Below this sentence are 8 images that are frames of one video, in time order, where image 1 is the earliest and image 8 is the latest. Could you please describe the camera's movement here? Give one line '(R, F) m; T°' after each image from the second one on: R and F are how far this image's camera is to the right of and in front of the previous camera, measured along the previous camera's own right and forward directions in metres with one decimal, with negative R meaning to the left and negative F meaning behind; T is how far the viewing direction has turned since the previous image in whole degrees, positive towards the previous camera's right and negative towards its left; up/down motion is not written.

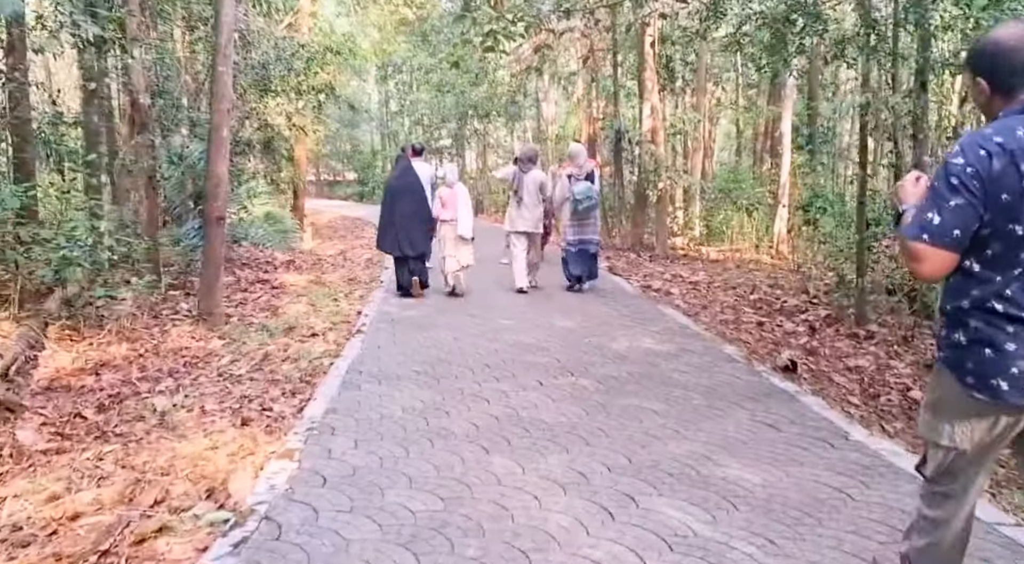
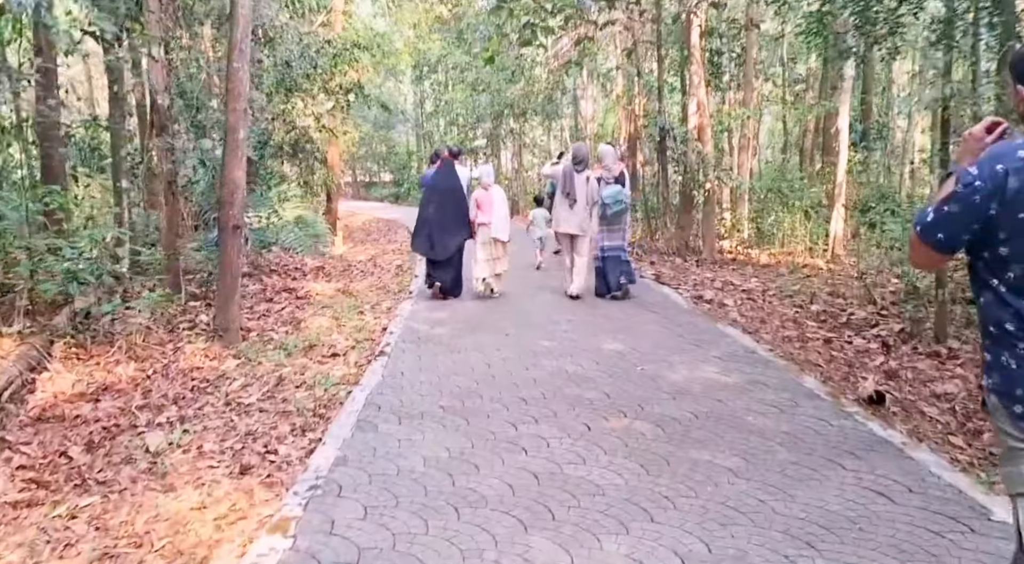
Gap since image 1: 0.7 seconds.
(0.0, +0.8) m; -3°
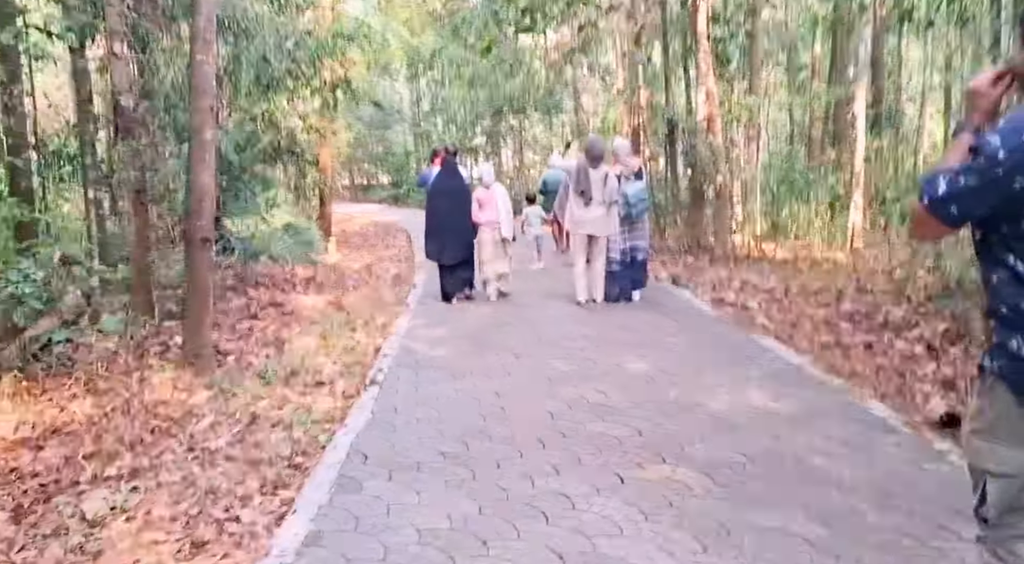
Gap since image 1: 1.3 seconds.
(0.0, +0.8) m; 0°
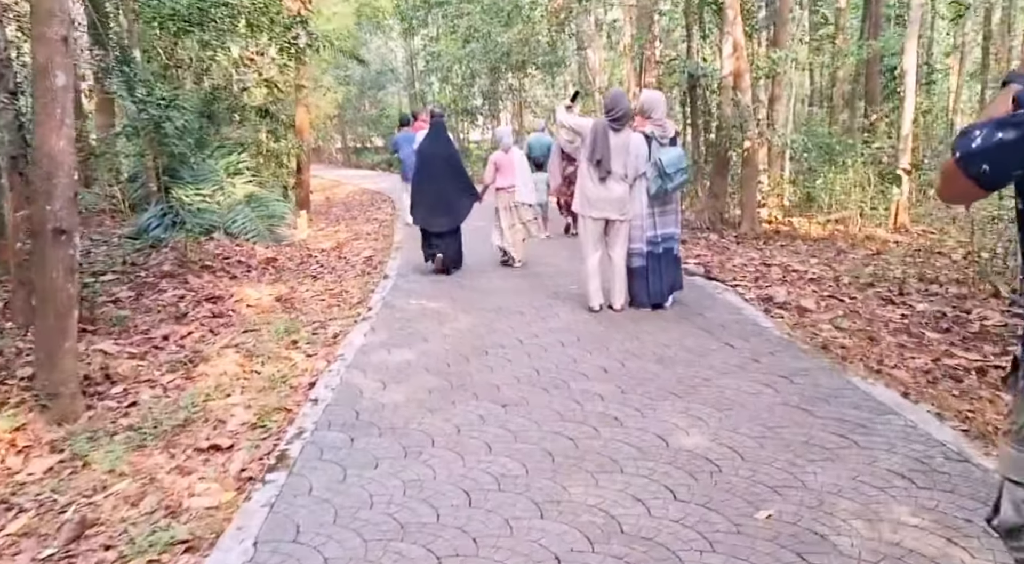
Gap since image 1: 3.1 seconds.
(+0.1, +2.0) m; 0°
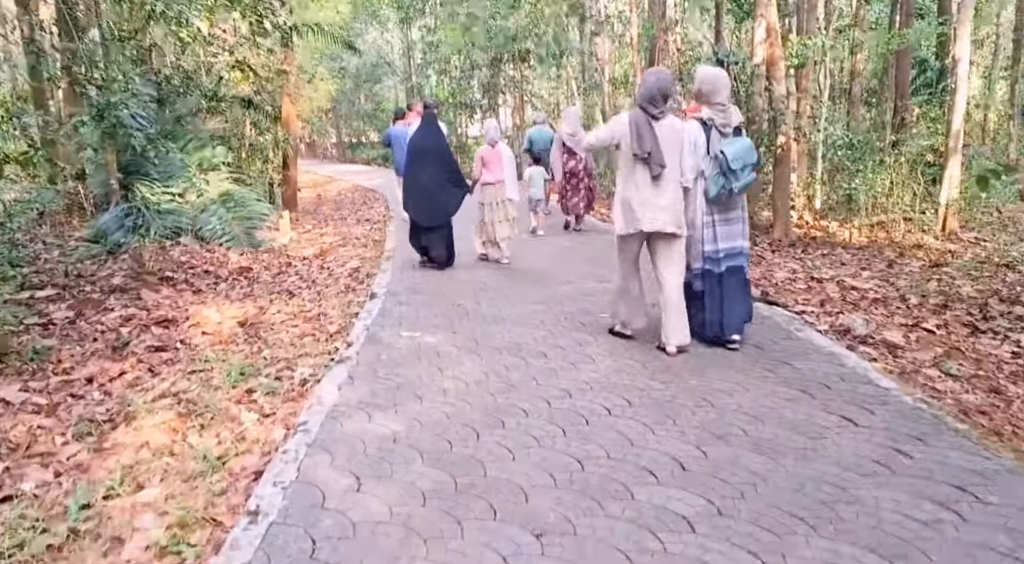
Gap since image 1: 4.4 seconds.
(-0.1, +1.5) m; 0°
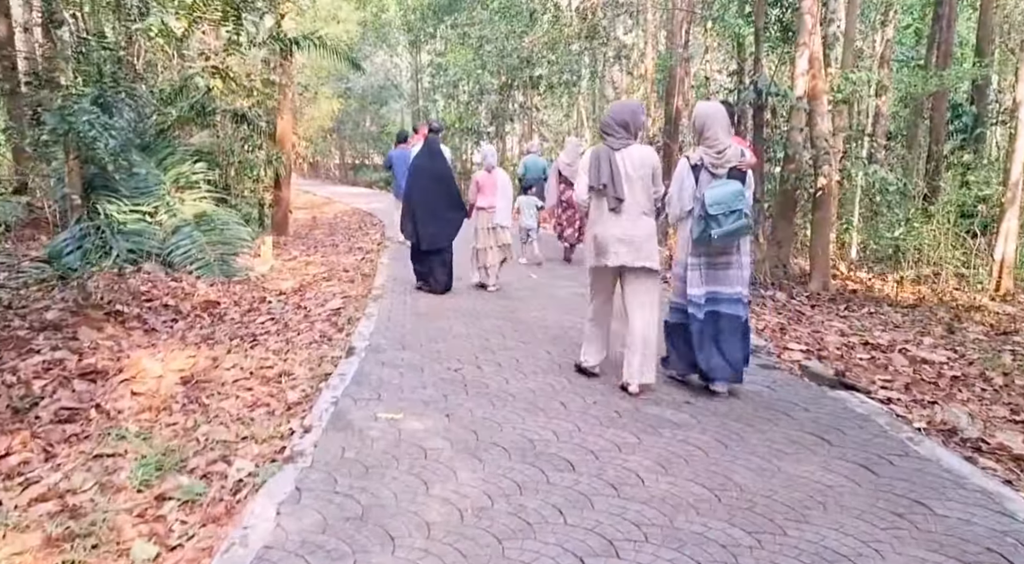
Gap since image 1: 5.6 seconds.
(-0.1, +1.4) m; 0°
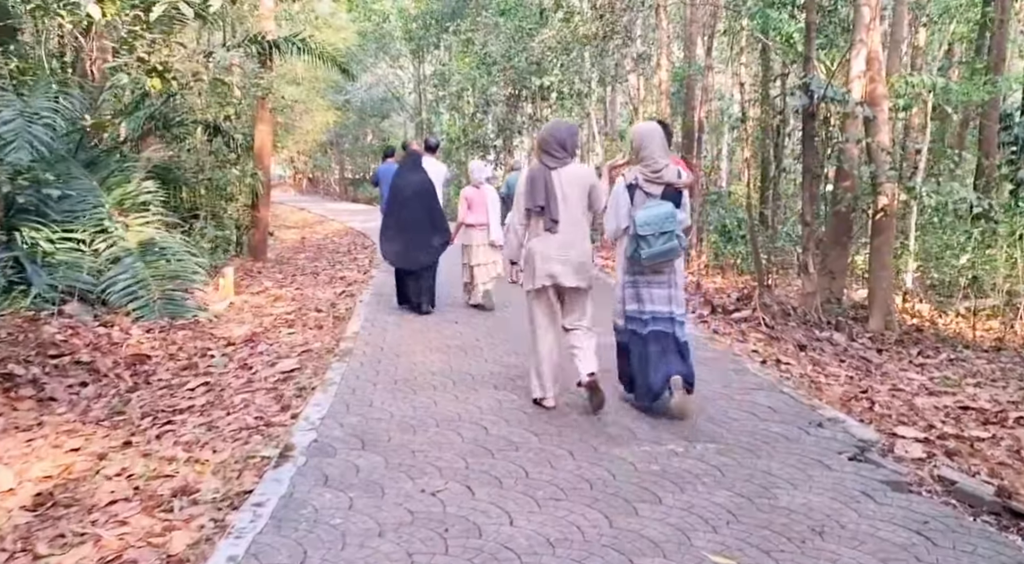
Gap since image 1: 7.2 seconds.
(0.0, +1.8) m; 0°
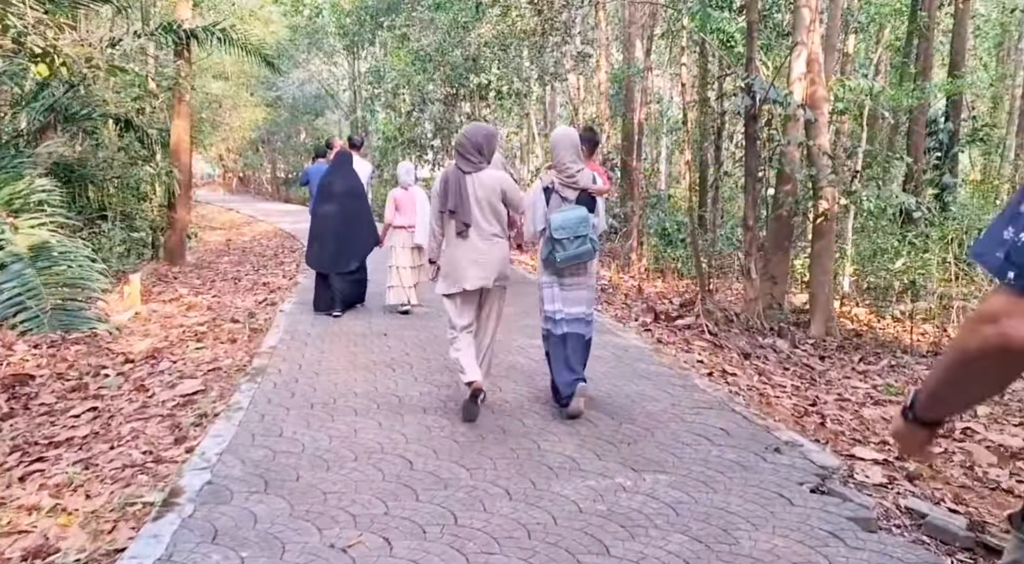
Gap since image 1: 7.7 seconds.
(+0.1, +0.5) m; +4°
